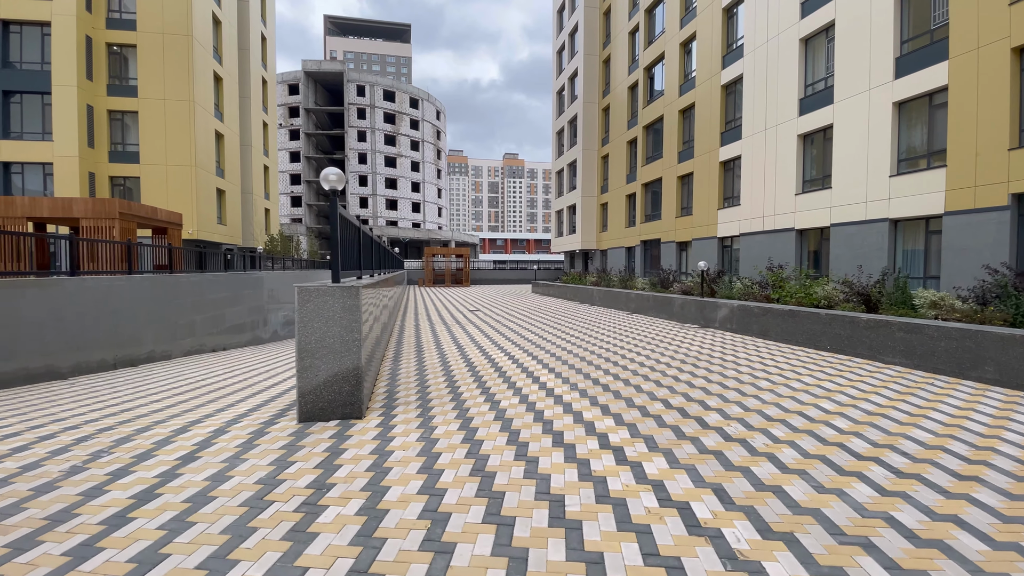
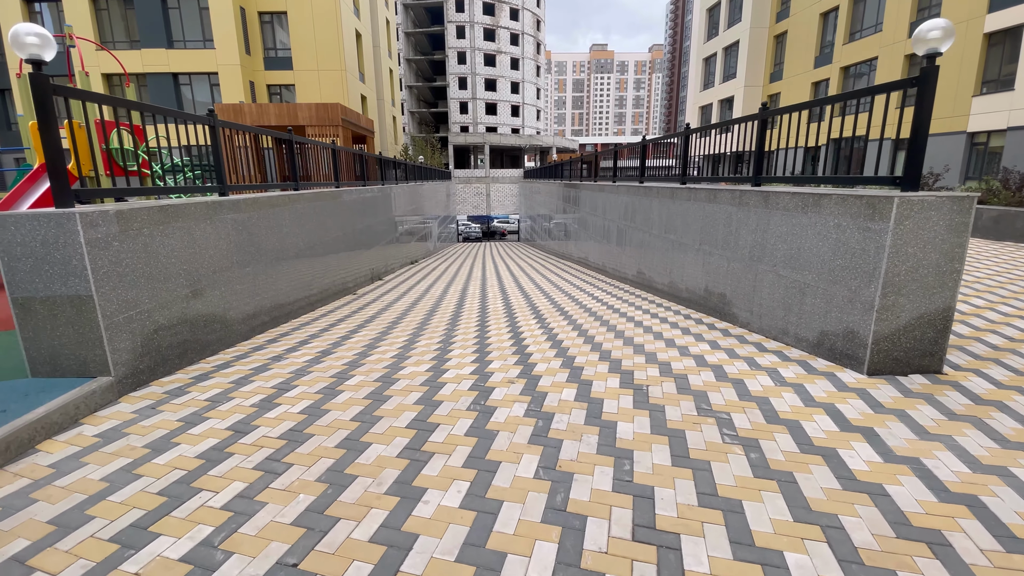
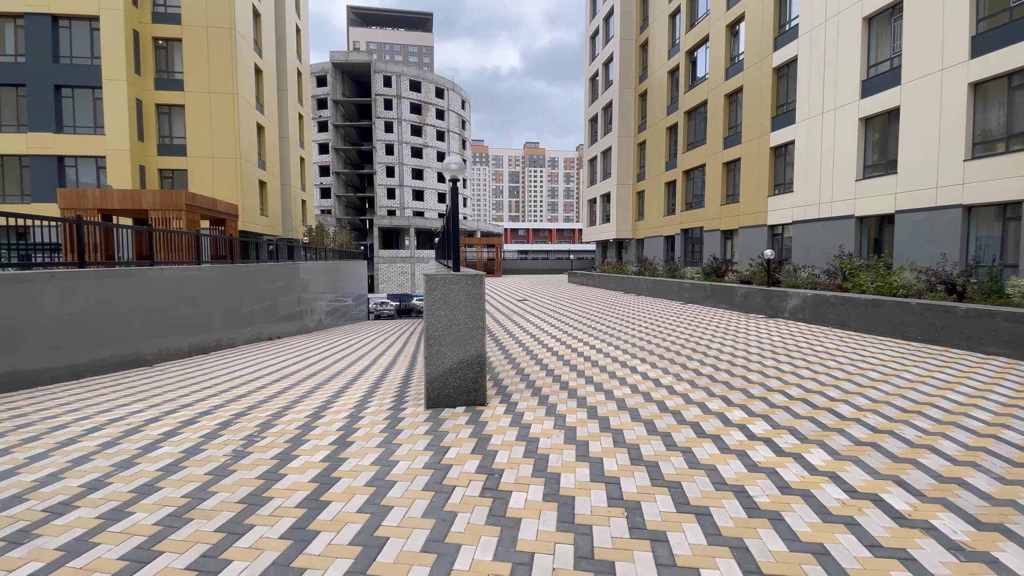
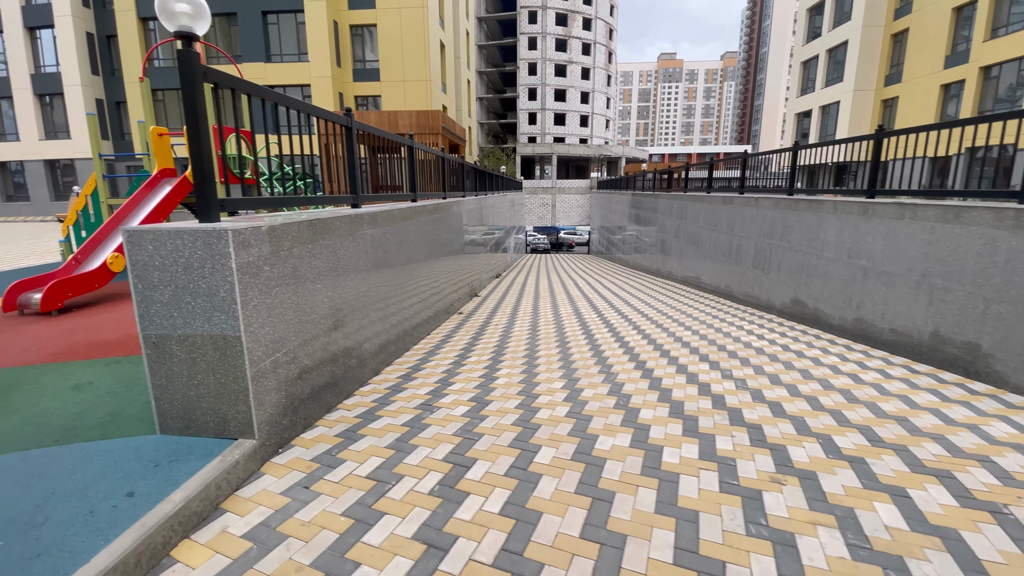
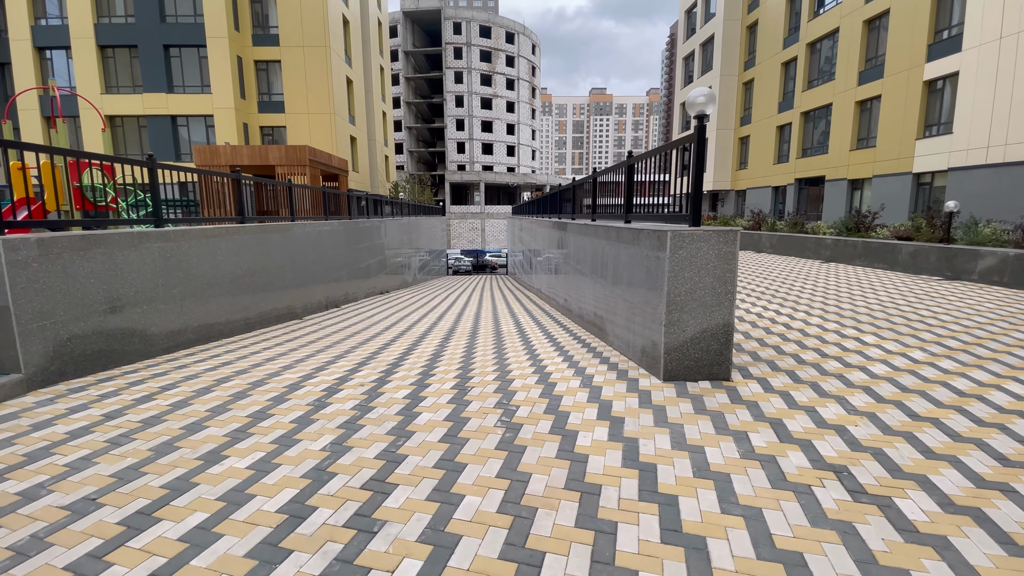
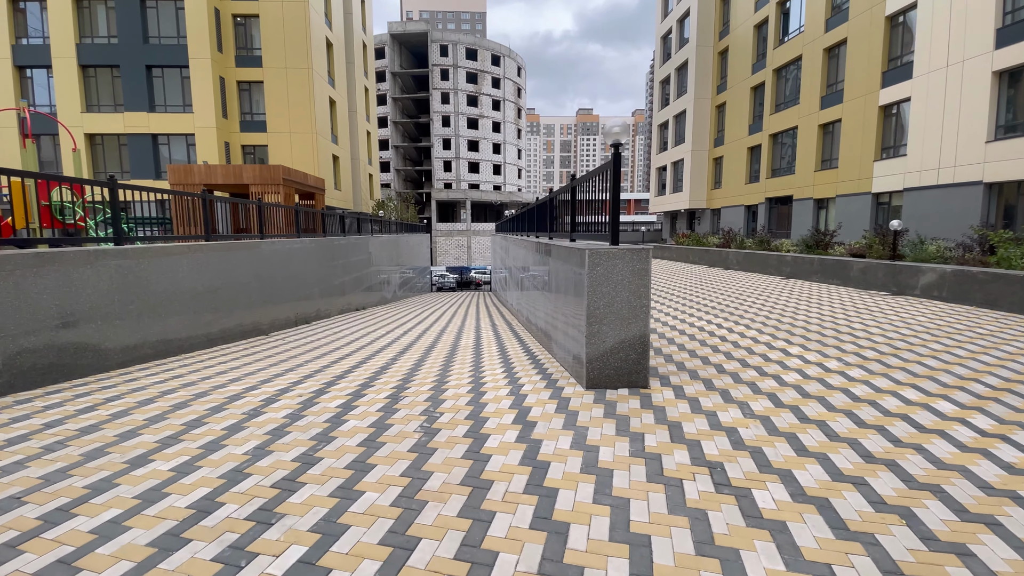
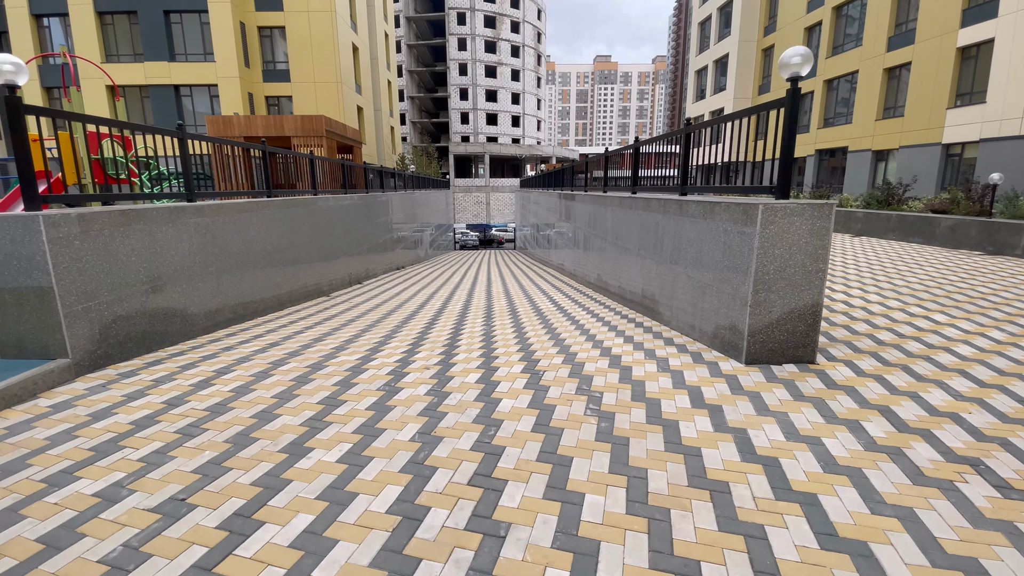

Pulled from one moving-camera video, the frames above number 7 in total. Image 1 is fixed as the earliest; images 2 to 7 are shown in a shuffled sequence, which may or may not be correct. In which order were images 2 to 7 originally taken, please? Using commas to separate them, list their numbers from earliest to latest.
3, 6, 5, 7, 2, 4
